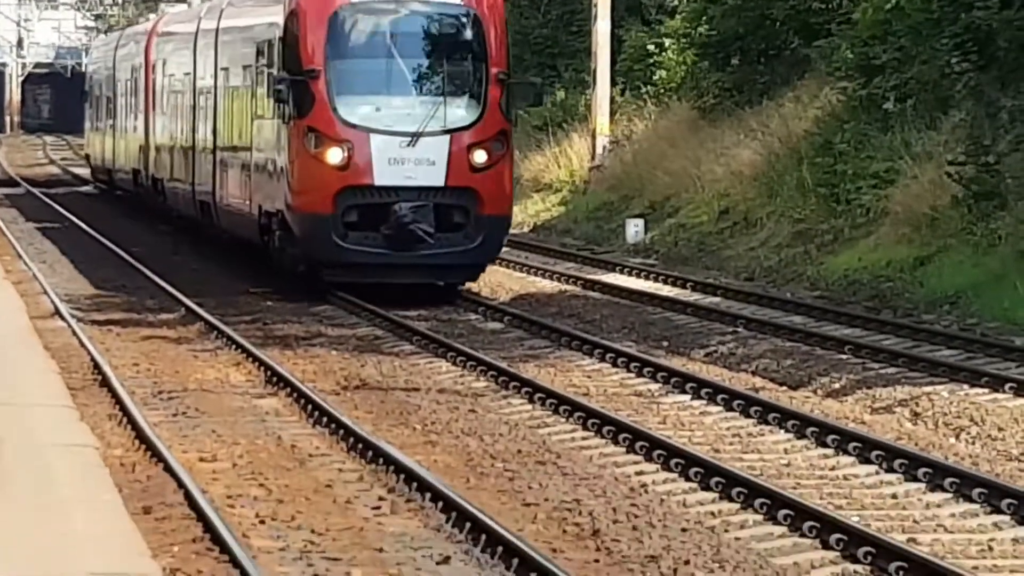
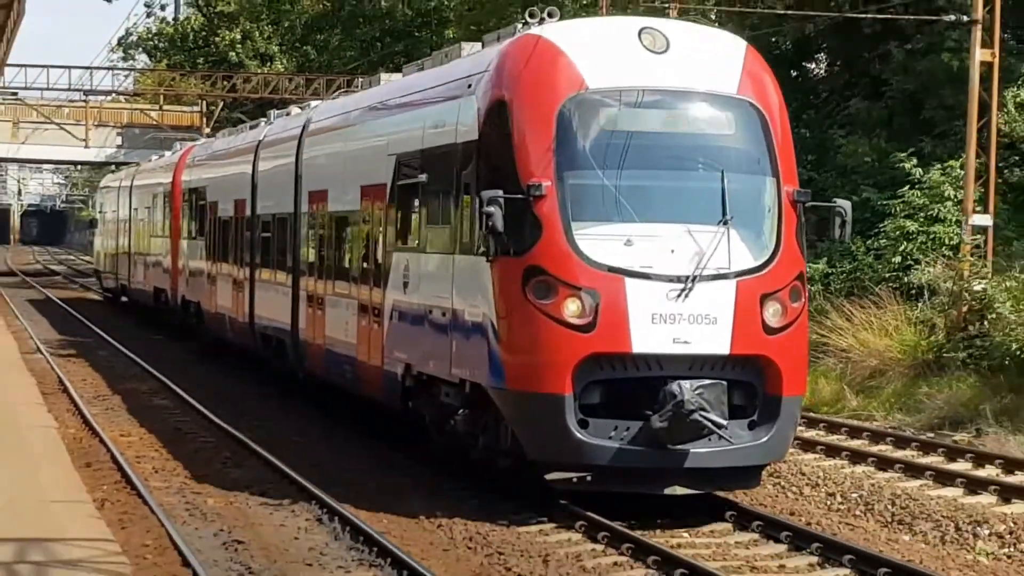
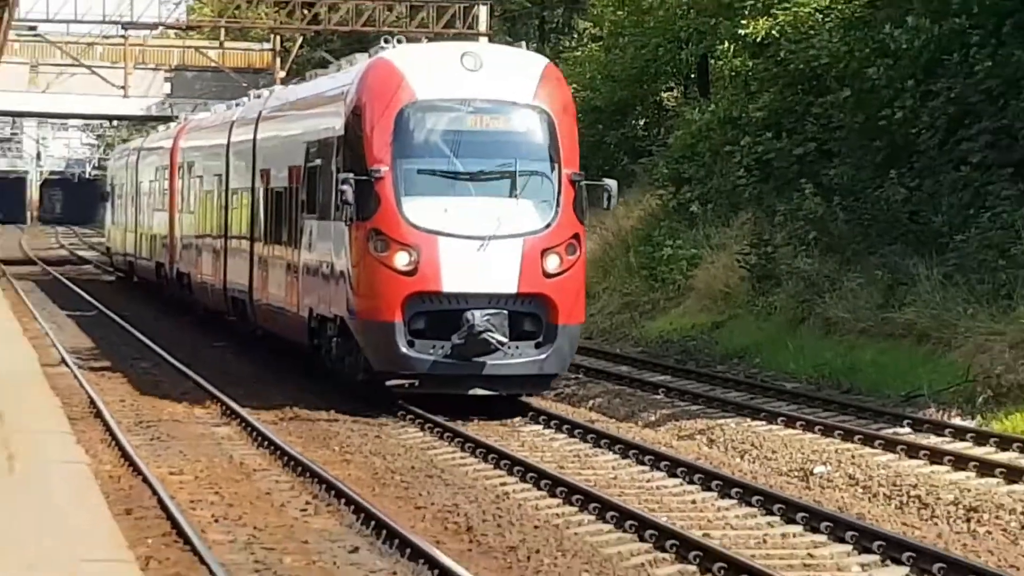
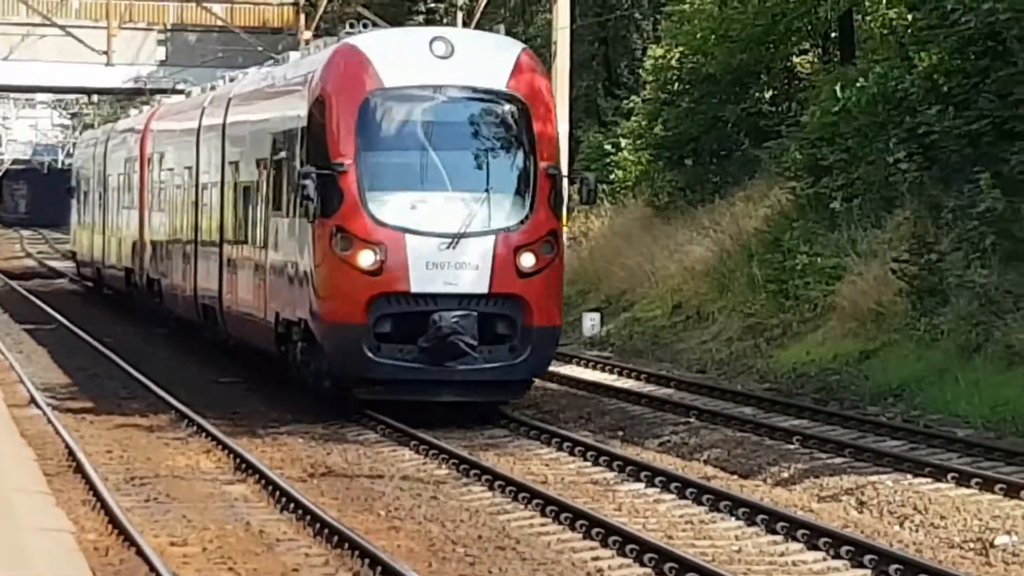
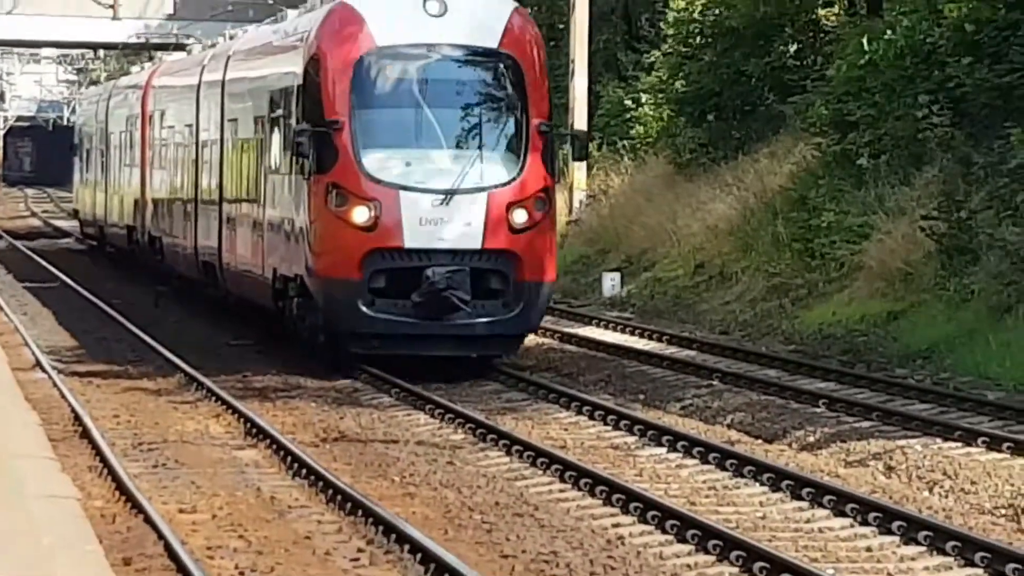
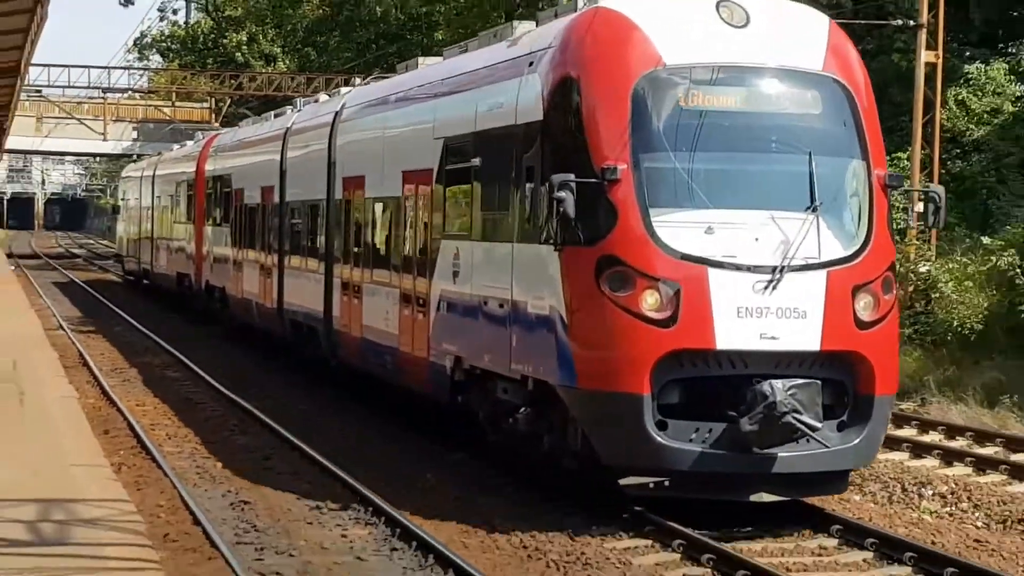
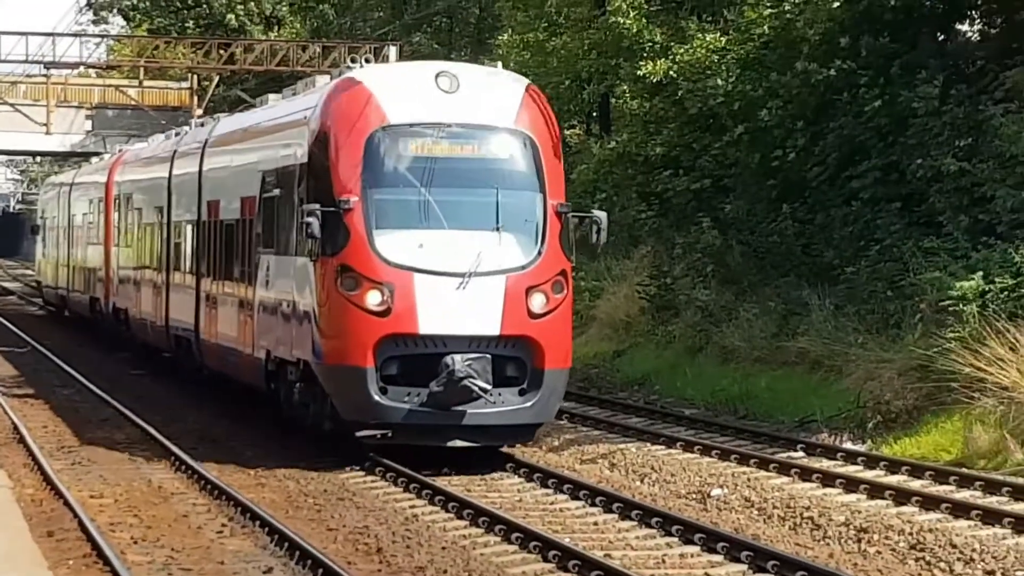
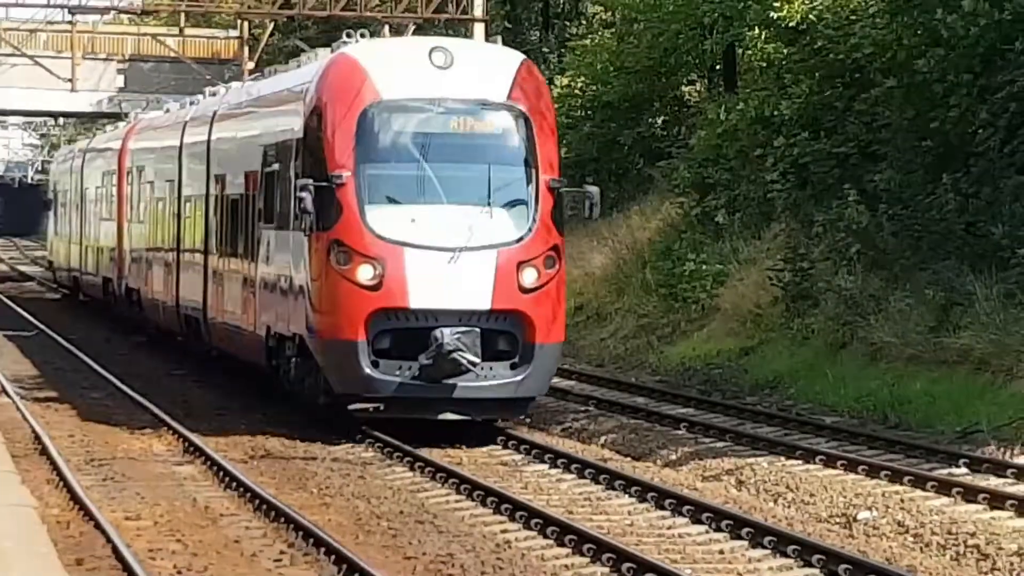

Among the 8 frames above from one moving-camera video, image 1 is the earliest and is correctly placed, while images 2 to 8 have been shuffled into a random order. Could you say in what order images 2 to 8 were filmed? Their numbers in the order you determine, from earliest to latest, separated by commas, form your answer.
5, 4, 8, 3, 7, 2, 6
